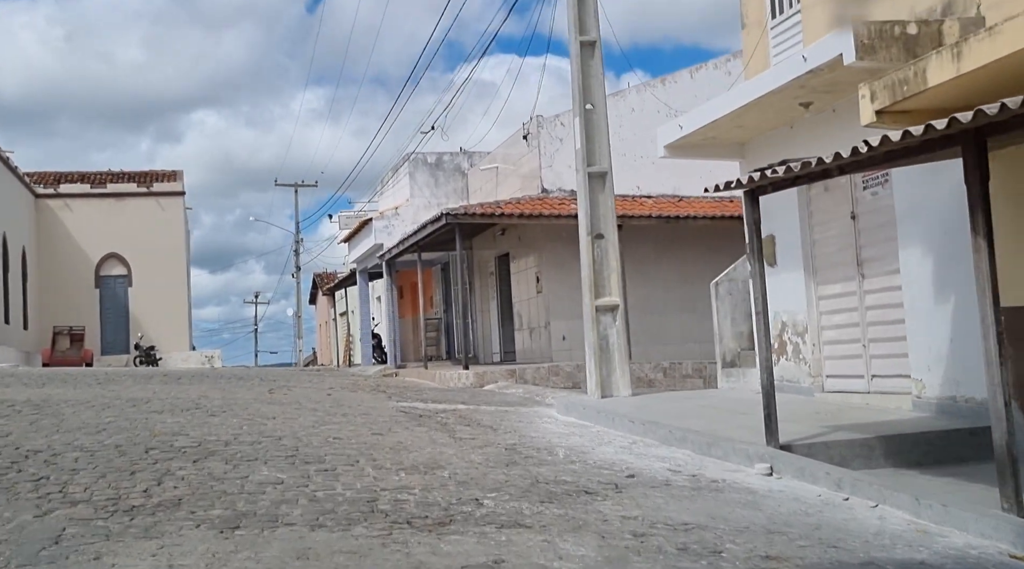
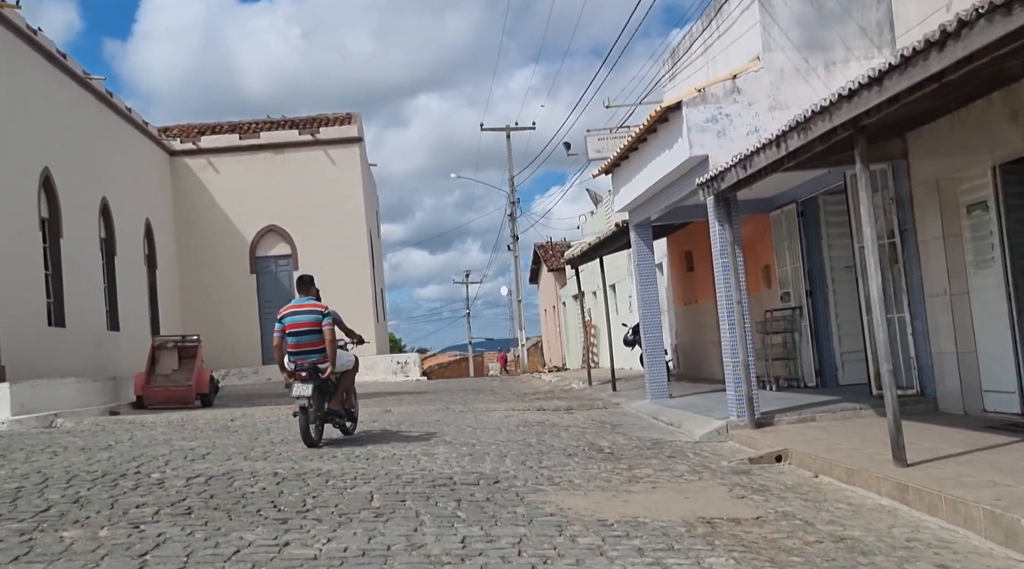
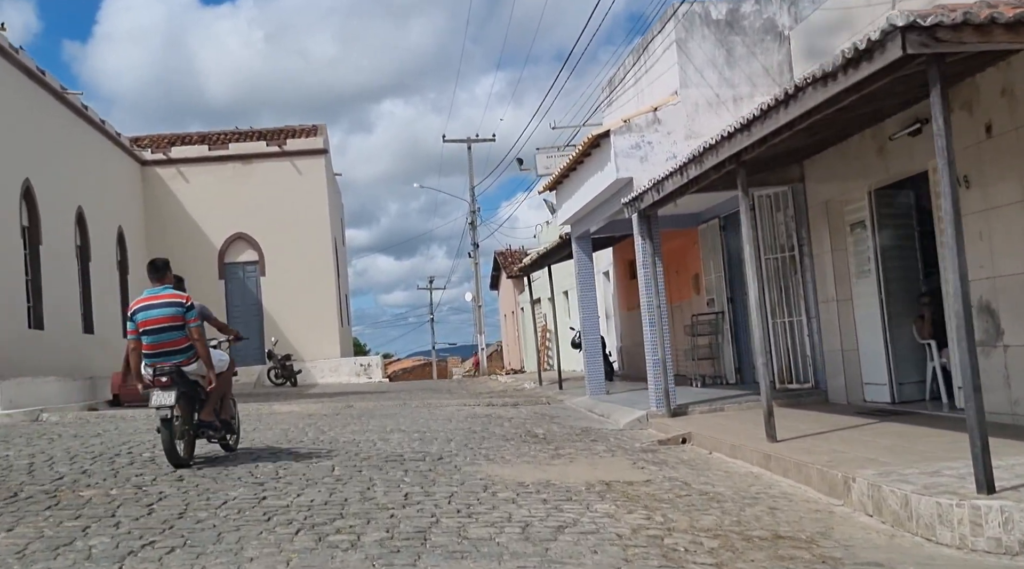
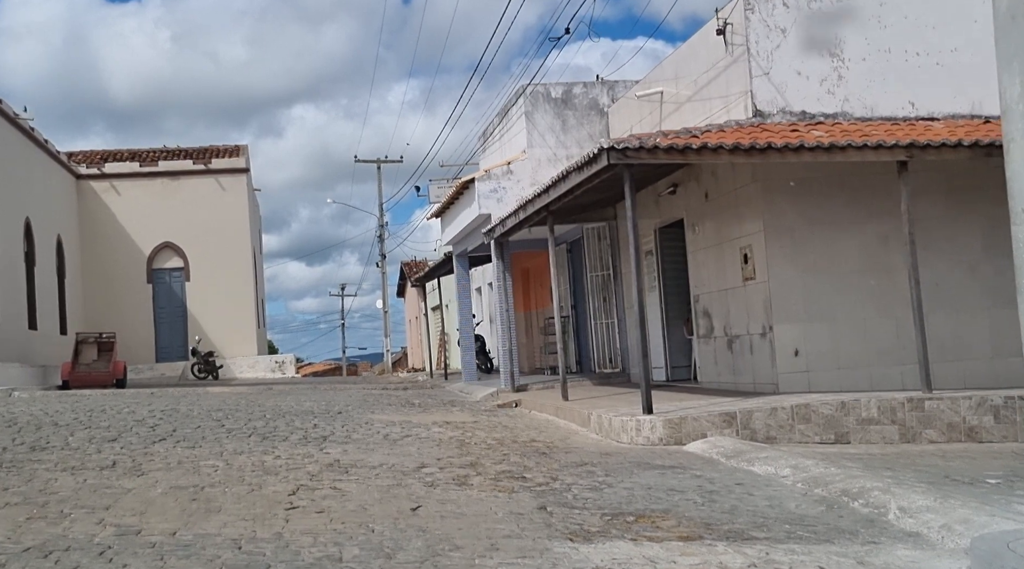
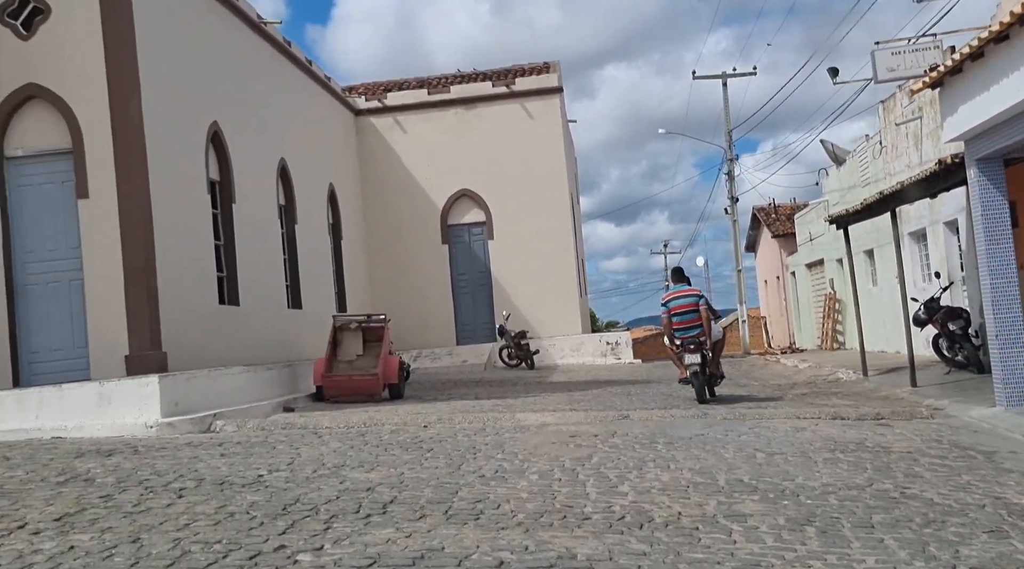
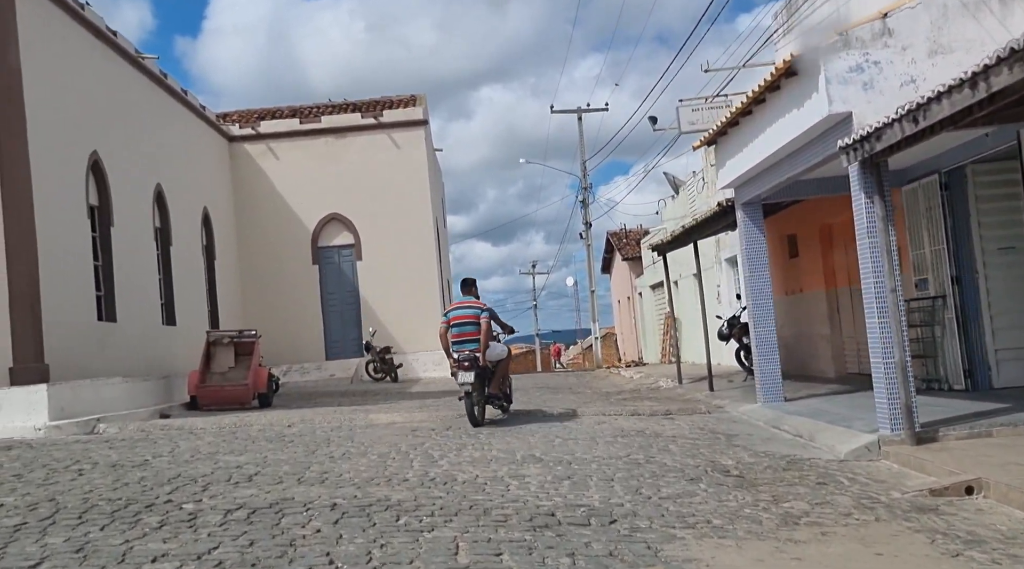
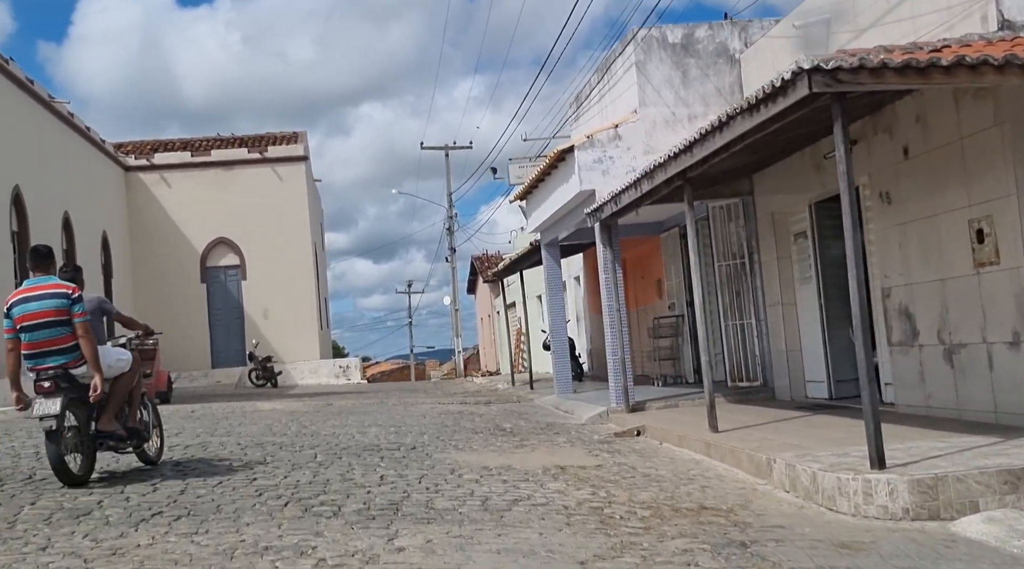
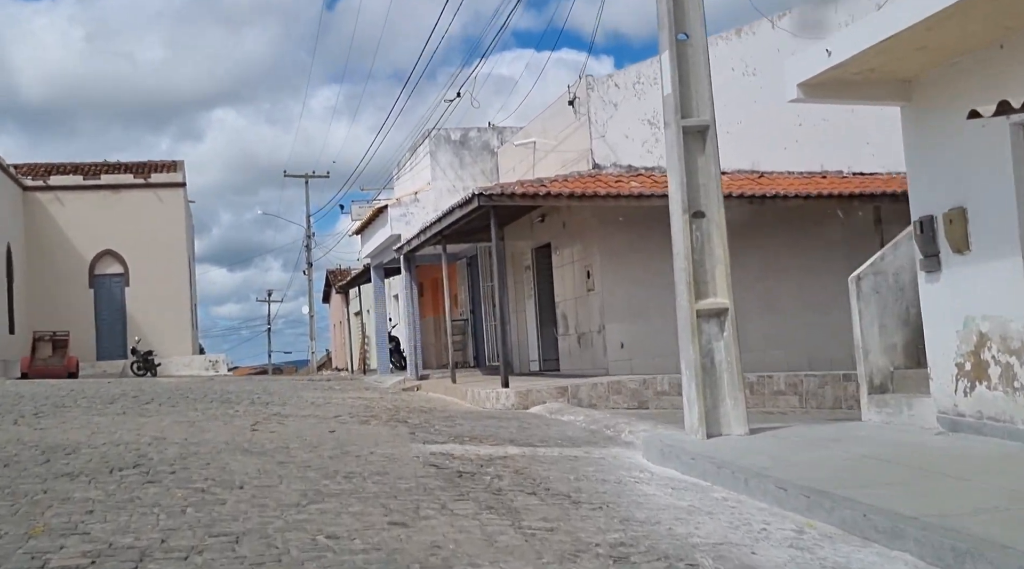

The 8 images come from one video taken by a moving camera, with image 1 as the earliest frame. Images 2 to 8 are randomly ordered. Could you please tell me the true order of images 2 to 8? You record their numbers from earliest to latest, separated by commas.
8, 4, 7, 3, 2, 6, 5
